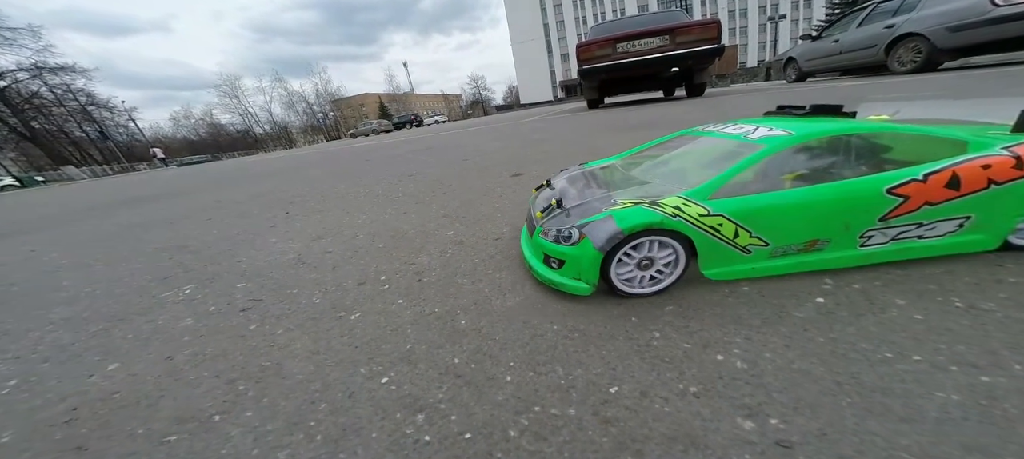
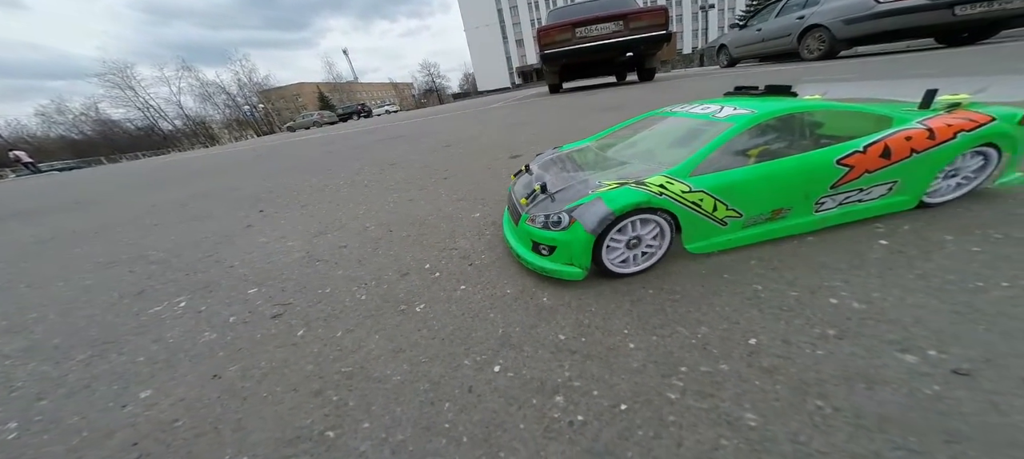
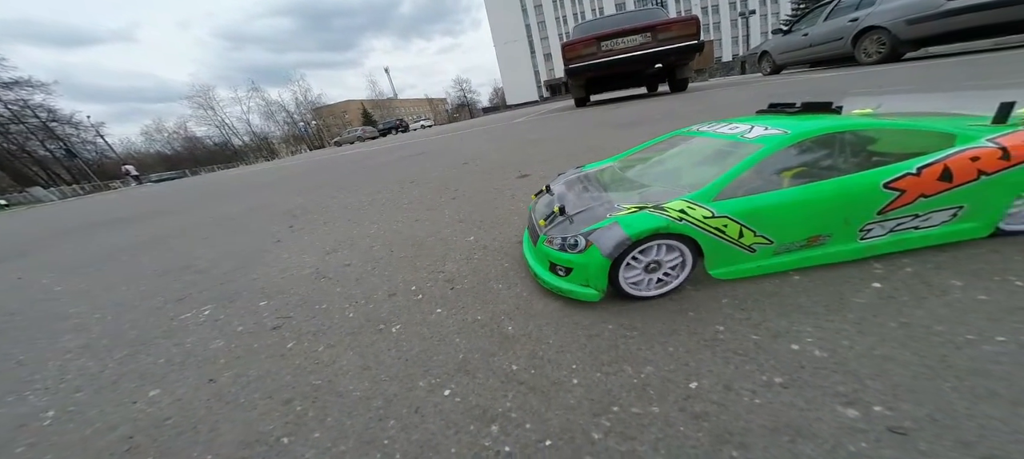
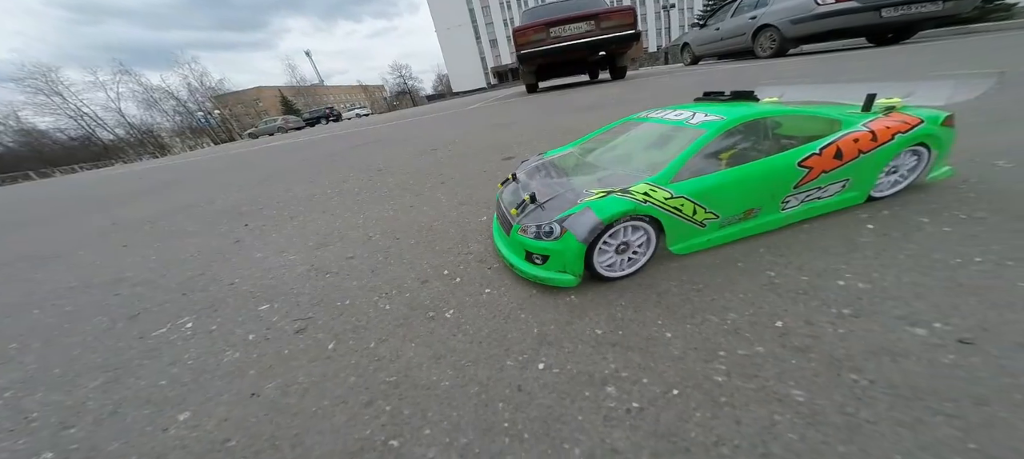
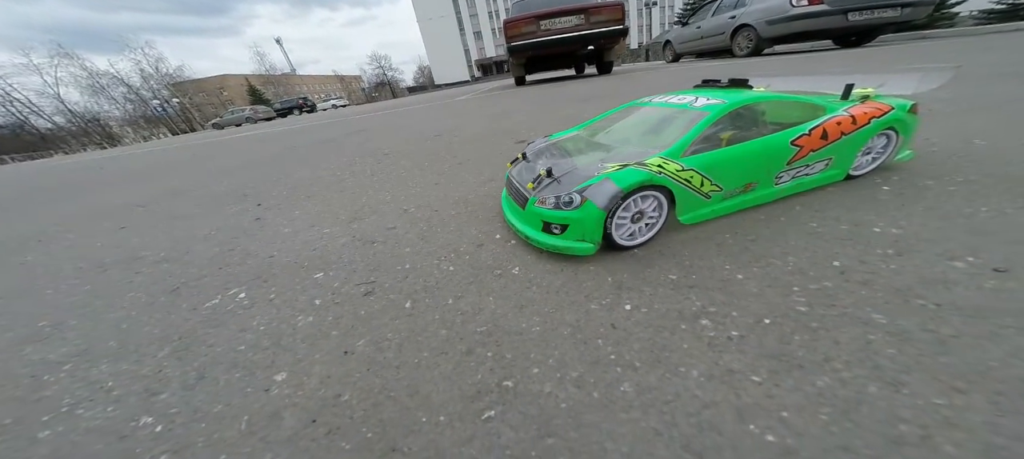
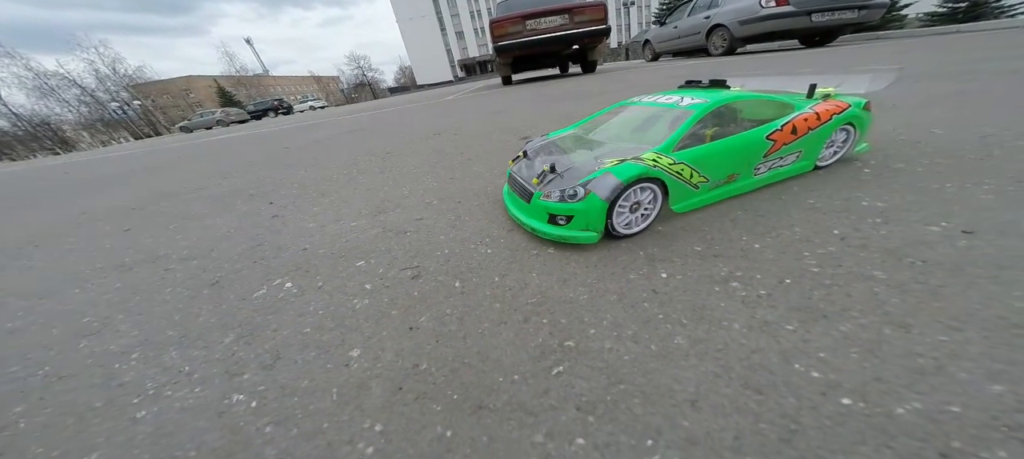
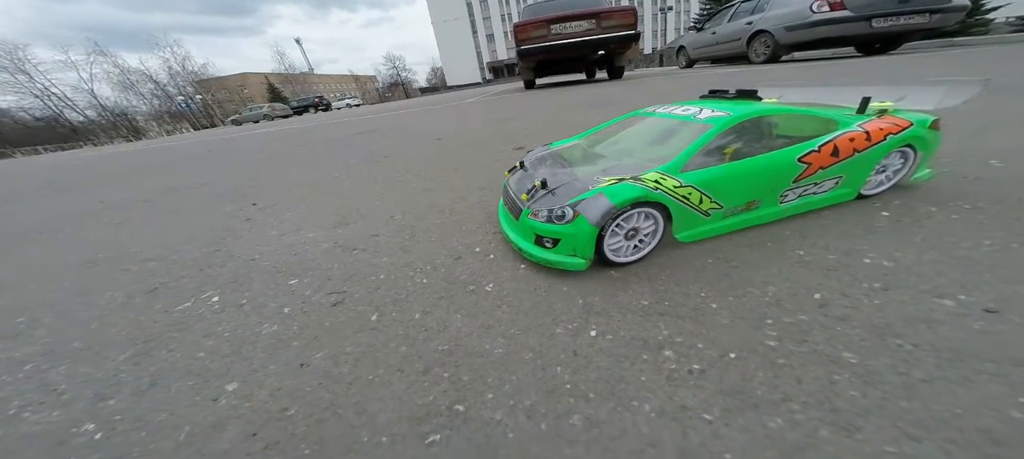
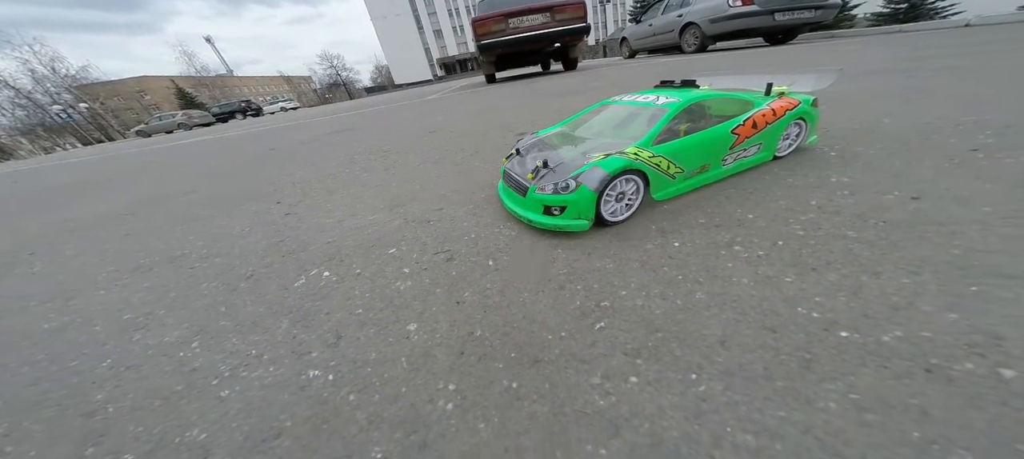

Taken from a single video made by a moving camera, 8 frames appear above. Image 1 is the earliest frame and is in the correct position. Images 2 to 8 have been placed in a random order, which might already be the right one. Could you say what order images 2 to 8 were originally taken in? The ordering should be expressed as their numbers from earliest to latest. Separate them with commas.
3, 2, 4, 7, 5, 6, 8
